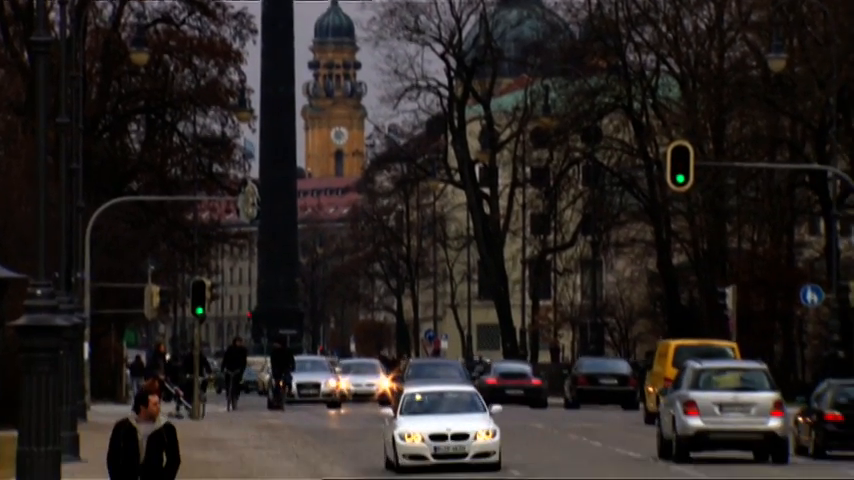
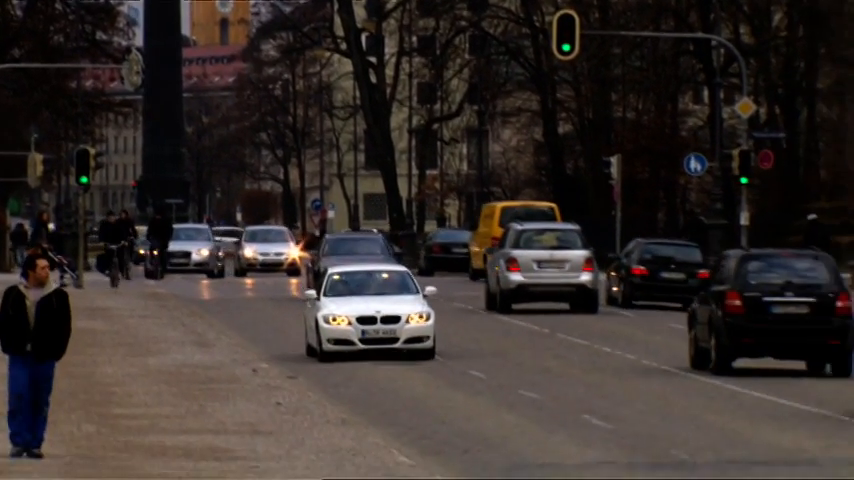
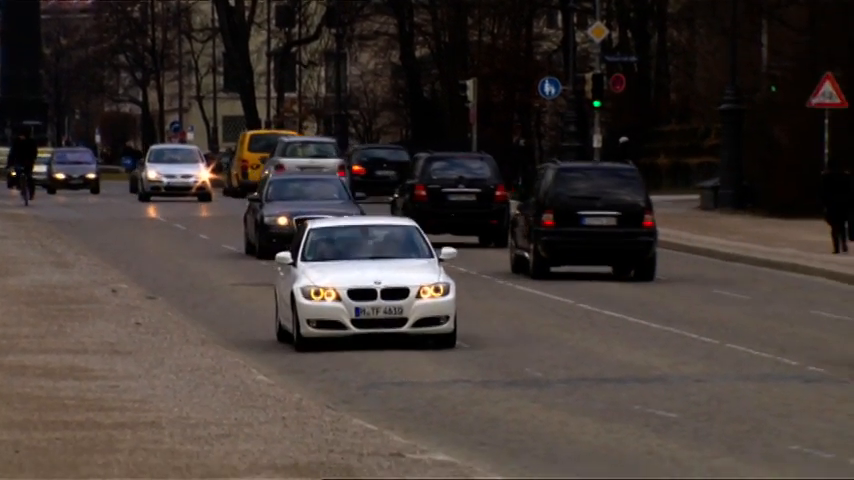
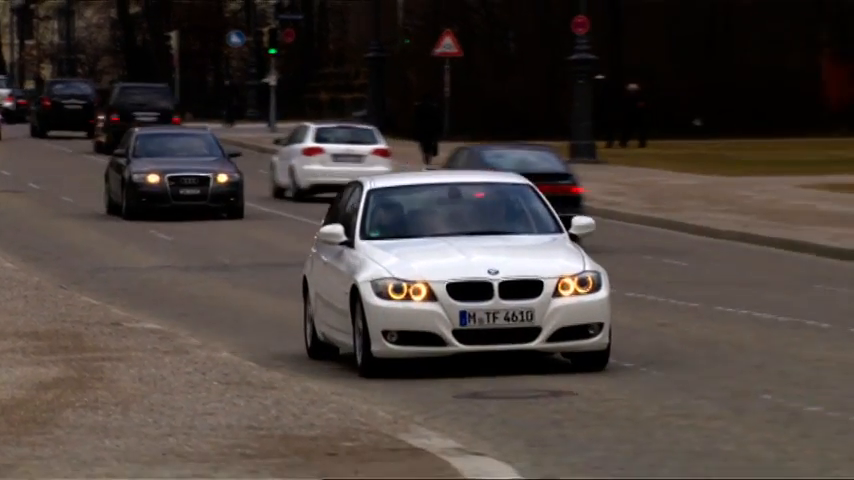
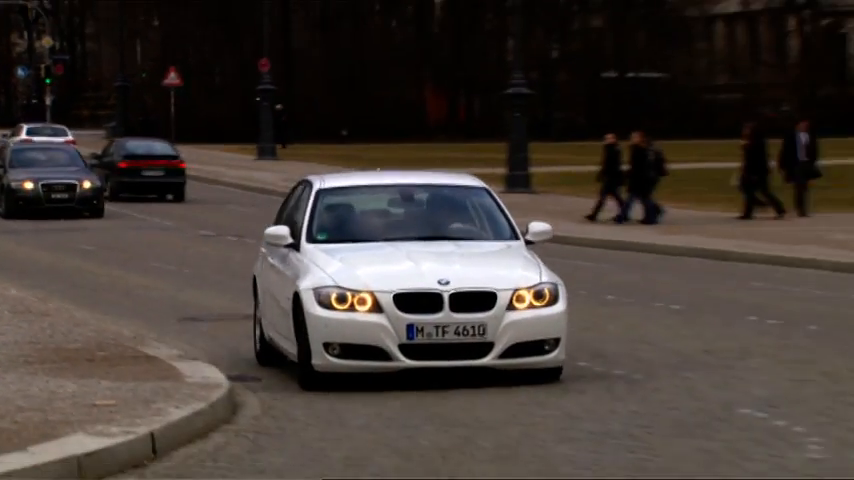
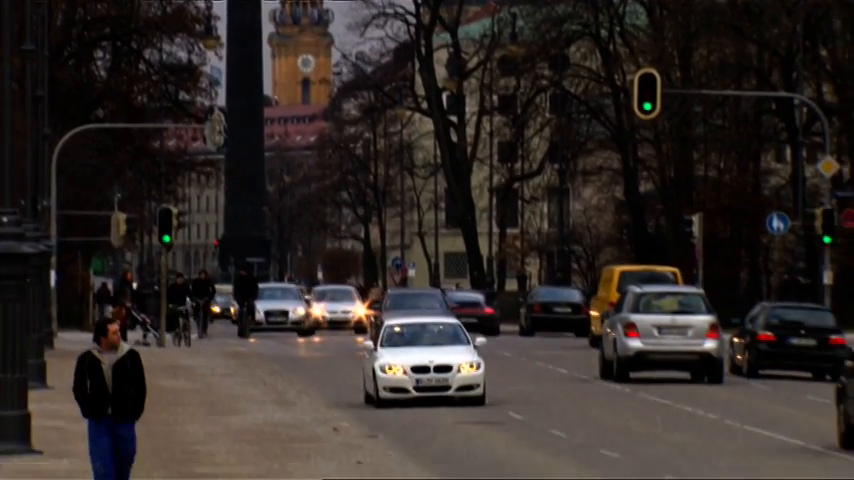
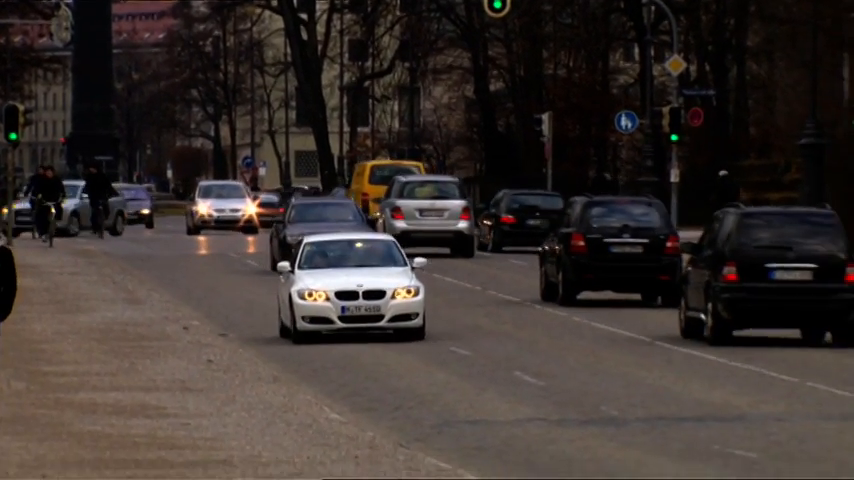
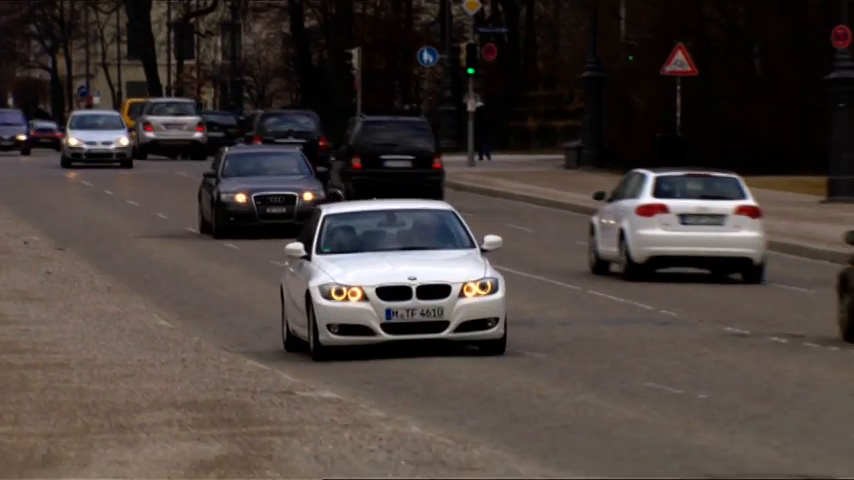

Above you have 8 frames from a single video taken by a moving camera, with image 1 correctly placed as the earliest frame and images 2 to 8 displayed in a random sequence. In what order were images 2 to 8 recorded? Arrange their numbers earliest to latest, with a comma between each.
6, 2, 7, 3, 8, 4, 5
